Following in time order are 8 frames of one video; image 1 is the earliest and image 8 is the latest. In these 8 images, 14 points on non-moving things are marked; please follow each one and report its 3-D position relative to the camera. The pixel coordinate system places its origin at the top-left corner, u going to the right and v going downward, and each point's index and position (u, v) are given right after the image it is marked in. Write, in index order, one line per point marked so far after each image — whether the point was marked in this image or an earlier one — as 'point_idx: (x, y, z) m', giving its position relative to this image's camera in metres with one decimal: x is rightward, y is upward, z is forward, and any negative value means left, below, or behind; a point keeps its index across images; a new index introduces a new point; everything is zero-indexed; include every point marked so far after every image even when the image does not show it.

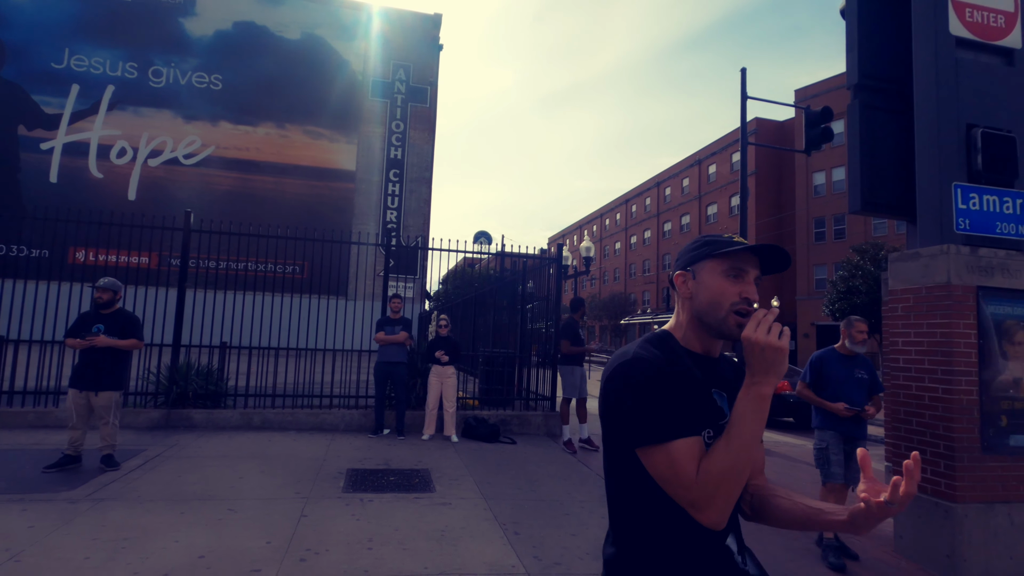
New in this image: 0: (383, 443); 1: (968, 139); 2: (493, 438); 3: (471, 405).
0: (-1.9, -2.3, +7.9) m
1: (+4.5, +1.5, +5.3) m
2: (-0.3, -2.4, +8.6) m
3: (-0.8, -2.2, +10.2) m
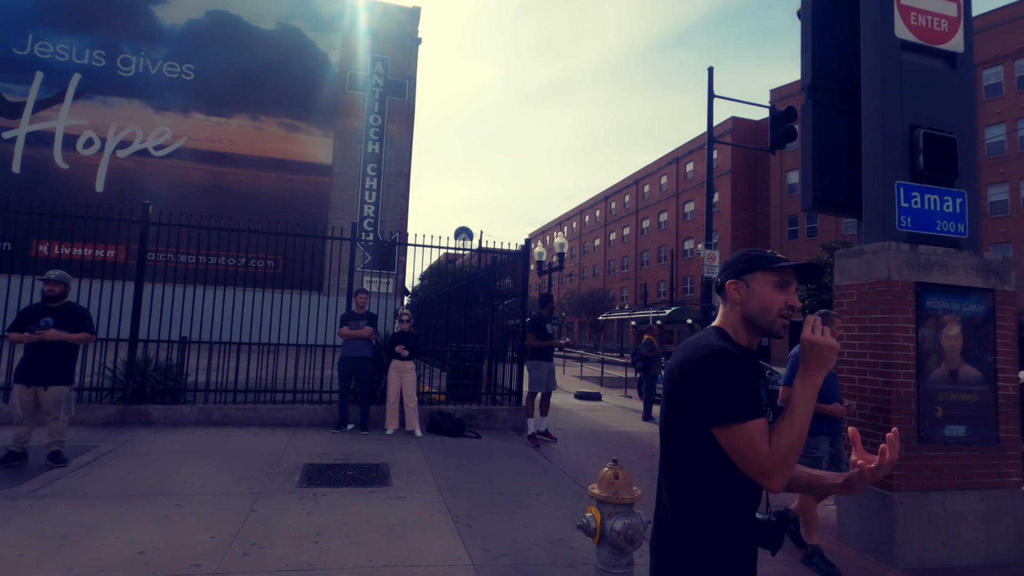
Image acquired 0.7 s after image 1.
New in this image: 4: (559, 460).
0: (-2.4, -2.2, +7.9) m
1: (+4.0, +1.5, +5.4) m
2: (-0.9, -2.3, +8.6) m
3: (-1.4, -2.1, +10.2) m
4: (+0.7, -2.5, +7.7) m
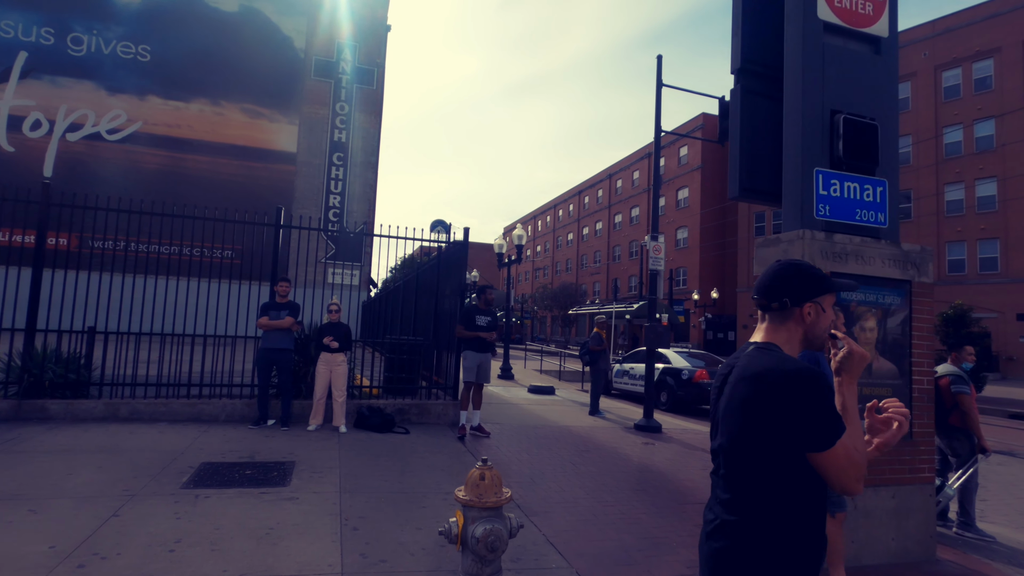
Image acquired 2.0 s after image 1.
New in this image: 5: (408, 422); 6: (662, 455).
0: (-3.5, -2.0, +7.4) m
1: (+3.1, +1.6, +5.2) m
2: (-2.0, -2.2, +8.2) m
3: (-2.5, -1.9, +9.8) m
4: (-0.4, -2.3, +7.4) m
5: (-1.8, -2.3, +9.0) m
6: (+2.4, -2.6, +8.4) m
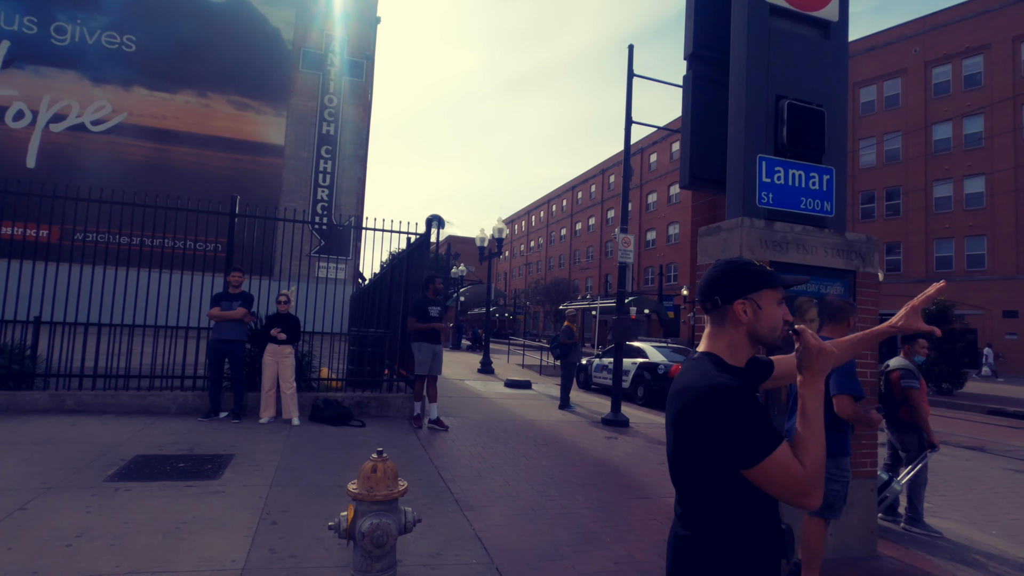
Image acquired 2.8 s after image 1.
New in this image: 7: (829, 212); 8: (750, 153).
0: (-4.1, -1.9, +7.3) m
1: (+2.5, +1.7, +5.1) m
2: (-2.6, -2.0, +8.1) m
3: (-3.2, -1.8, +9.6) m
4: (-1.0, -2.2, +7.3) m
5: (-2.4, -2.1, +8.9) m
6: (+1.7, -2.5, +8.3) m
7: (+3.1, +0.7, +5.1) m
8: (+2.2, +1.3, +5.0) m
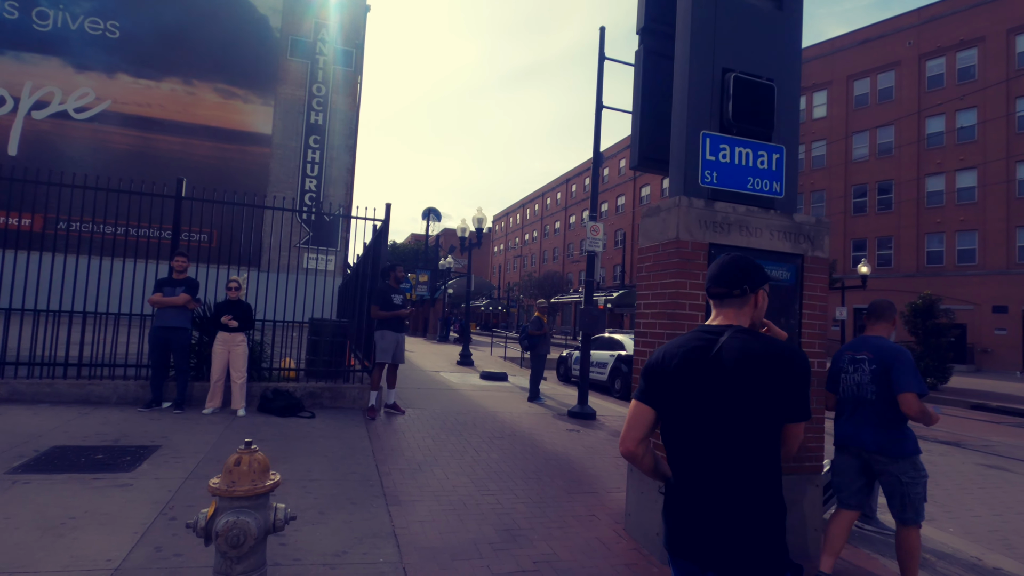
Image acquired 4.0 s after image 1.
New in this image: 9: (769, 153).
0: (-4.8, -1.7, +7.0) m
1: (+1.9, +1.8, +4.8) m
2: (-3.3, -1.8, +7.8) m
3: (-3.9, -1.6, +9.4) m
4: (-1.7, -2.0, +7.0) m
5: (-3.1, -1.9, +8.6) m
6: (+1.0, -2.3, +8.0) m
7: (+2.4, +0.9, +4.9) m
8: (+1.6, +1.4, +4.7) m
9: (+2.3, +1.2, +4.9) m
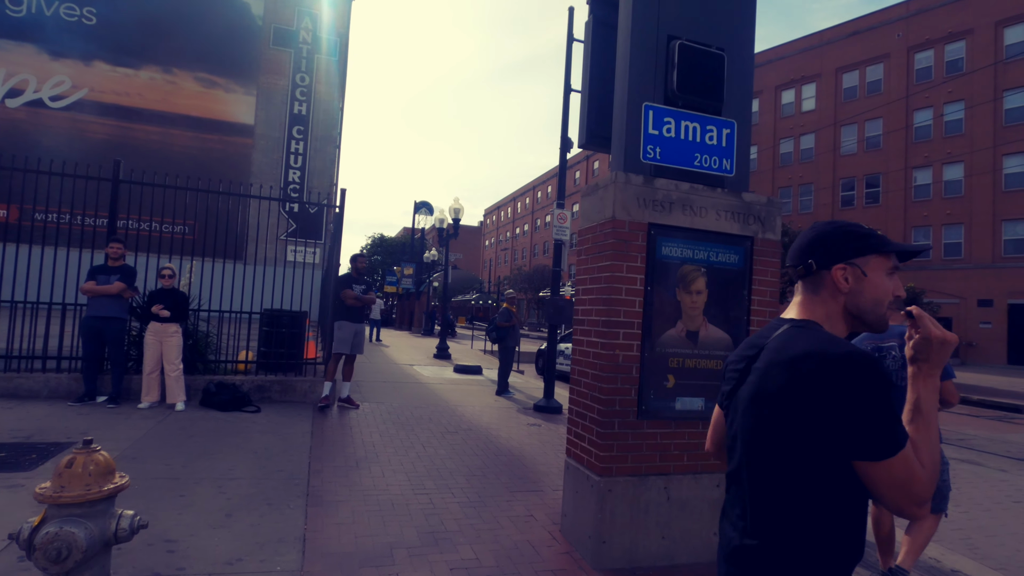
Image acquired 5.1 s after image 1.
0: (-5.4, -1.5, +6.6) m
1: (+1.3, +2.0, +4.4) m
2: (-3.9, -1.6, +7.4) m
3: (-4.5, -1.4, +9.0) m
4: (-2.3, -1.9, +6.6) m
5: (-3.7, -1.7, +8.2) m
6: (+0.4, -2.2, +7.7) m
7: (+1.8, +1.0, +4.5) m
8: (+1.0, +1.5, +4.3) m
9: (+1.7, +1.4, +4.5) m
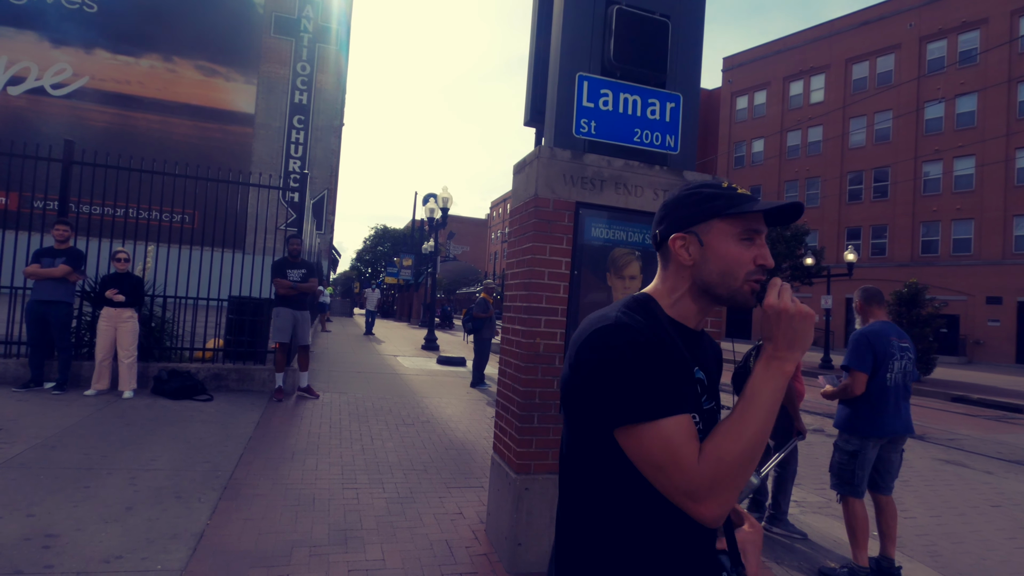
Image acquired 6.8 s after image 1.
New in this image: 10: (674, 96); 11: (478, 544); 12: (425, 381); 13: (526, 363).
0: (-5.9, -1.3, +6.5) m
1: (+0.7, +2.1, +4.1) m
2: (-4.4, -1.4, +7.2) m
3: (-5.0, -1.1, +8.8) m
4: (-2.8, -1.7, +6.4) m
5: (-4.3, -1.5, +8.0) m
6: (-0.1, -2.0, +7.5) m
7: (+1.3, +1.1, +4.2) m
8: (+0.4, +1.6, +4.0) m
9: (+1.2, +1.5, +4.2) m
10: (+1.3, +1.5, +4.2) m
11: (-0.2, -1.9, +3.9) m
12: (-1.8, -2.0, +11.5) m
13: (+0.1, -0.5, +3.7) m
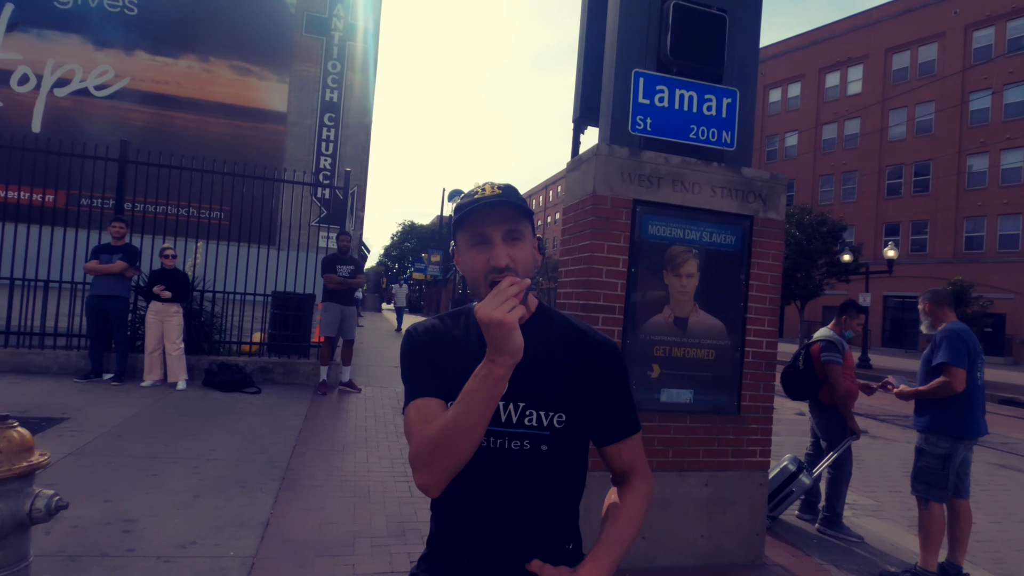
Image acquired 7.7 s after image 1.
0: (-5.4, -1.3, +6.7) m
1: (+1.2, +2.1, +4.1) m
2: (-3.9, -1.4, +7.5) m
3: (-4.4, -1.1, +9.0) m
4: (-2.3, -1.6, +6.6) m
5: (-3.7, -1.4, +8.2) m
6: (+0.4, -1.9, +7.5) m
7: (+1.7, +1.1, +4.2) m
8: (+0.8, +1.7, +4.0) m
9: (+1.6, +1.5, +4.1) m
10: (+1.7, +1.5, +4.2) m
11: (+0.2, -1.9, +4.0) m
12: (-1.0, -1.9, +11.5) m
13: (+0.5, -0.5, +3.7) m
